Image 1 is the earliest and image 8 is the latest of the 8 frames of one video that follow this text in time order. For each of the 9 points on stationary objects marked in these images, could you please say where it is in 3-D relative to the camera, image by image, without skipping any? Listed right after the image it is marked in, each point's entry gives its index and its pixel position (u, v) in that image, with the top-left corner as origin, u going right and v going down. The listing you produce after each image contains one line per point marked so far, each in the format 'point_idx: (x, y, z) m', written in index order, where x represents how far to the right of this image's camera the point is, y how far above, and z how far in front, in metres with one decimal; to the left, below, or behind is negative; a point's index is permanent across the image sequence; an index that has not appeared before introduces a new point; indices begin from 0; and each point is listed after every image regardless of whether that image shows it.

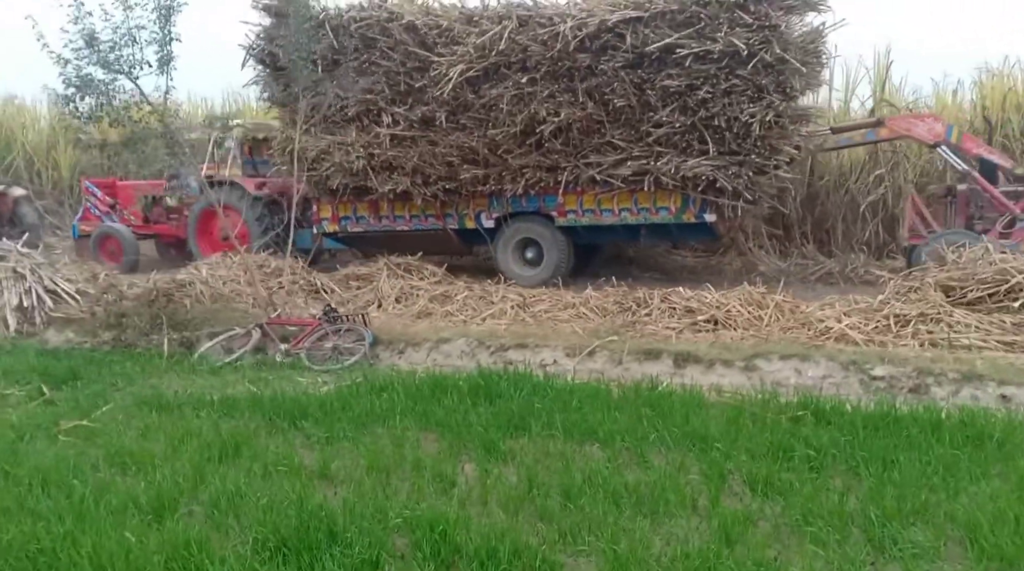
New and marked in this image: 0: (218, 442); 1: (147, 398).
0: (-1.4, -0.7, +3.4) m
1: (-2.1, -0.6, +4.1) m
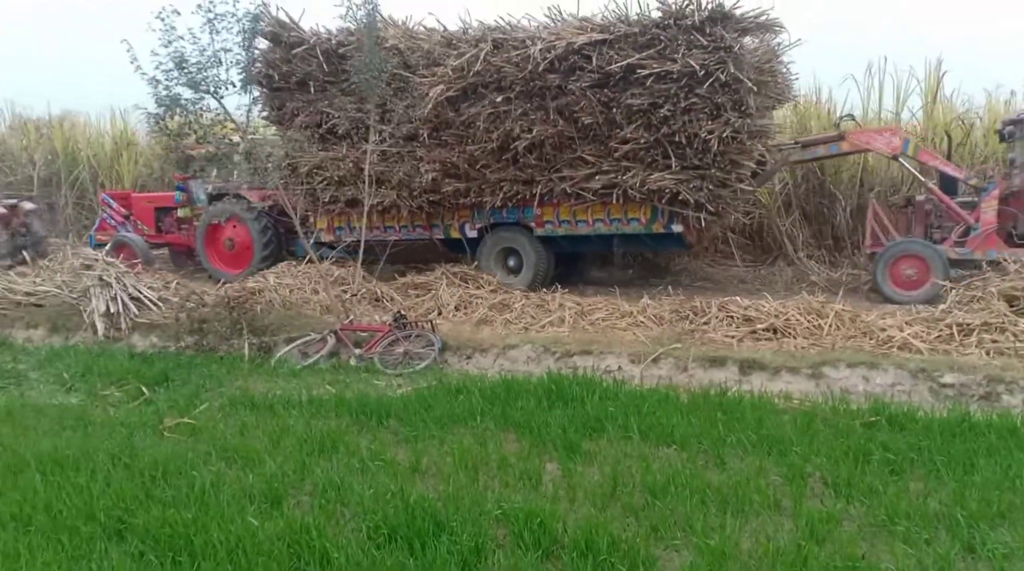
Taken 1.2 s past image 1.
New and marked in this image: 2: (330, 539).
0: (-1.0, -0.8, +3.6) m
1: (-1.6, -0.7, +4.3) m
2: (-0.7, -0.9, +2.5) m
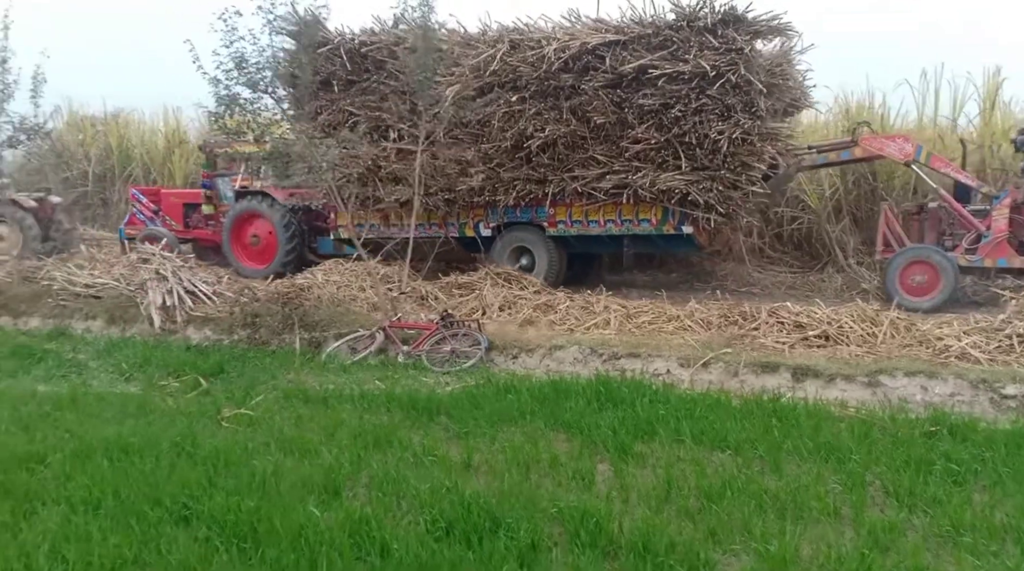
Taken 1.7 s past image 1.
0: (-0.8, -0.8, +3.7) m
1: (-1.3, -0.7, +4.4) m
2: (-0.5, -0.9, +2.6) m
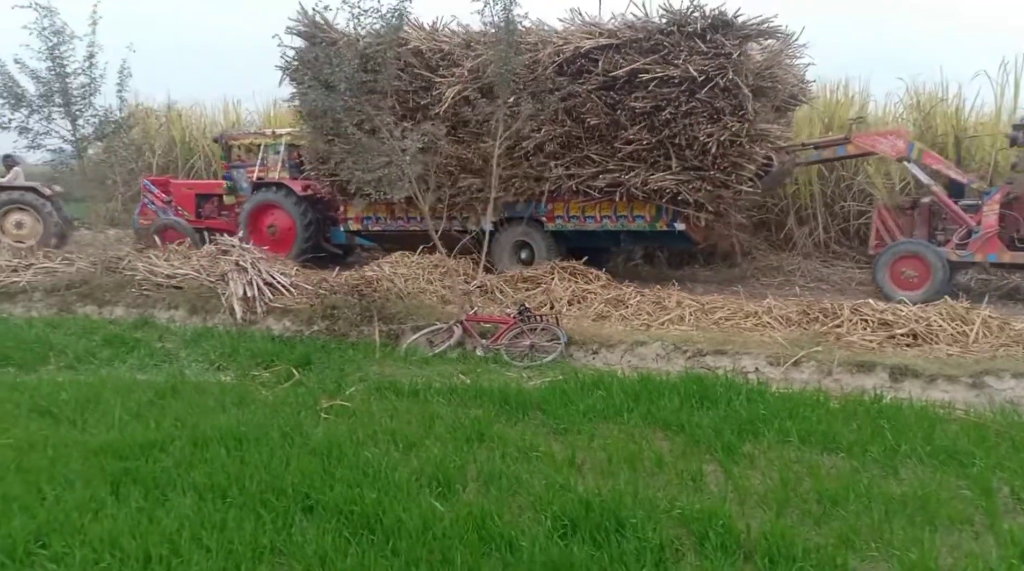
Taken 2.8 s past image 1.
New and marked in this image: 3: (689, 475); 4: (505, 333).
0: (-0.3, -0.7, +3.7) m
1: (-0.8, -0.6, +4.5) m
2: (0.0, -0.9, +2.6) m
3: (+0.8, -0.8, +3.1) m
4: (-0.1, -0.4, +5.4) m
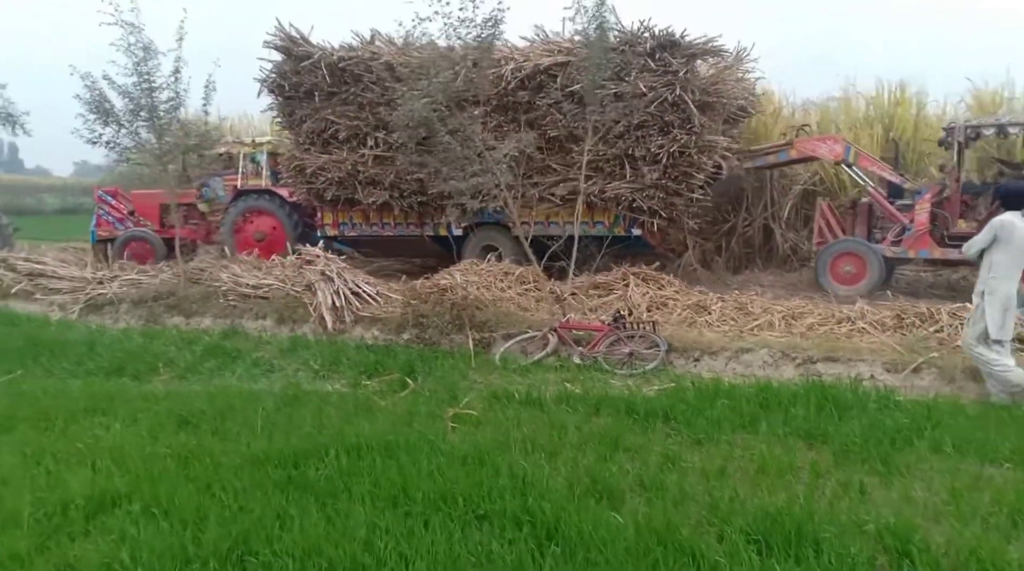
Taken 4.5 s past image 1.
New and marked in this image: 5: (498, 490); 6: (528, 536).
0: (+0.4, -0.8, +3.6) m
1: (-0.1, -0.7, +4.4) m
2: (+0.6, -0.9, +2.5) m
3: (+1.4, -0.9, +3.1) m
4: (+0.7, -0.4, +5.4) m
5: (0.0, -0.8, +2.9) m
6: (+0.1, -0.9, +2.6) m
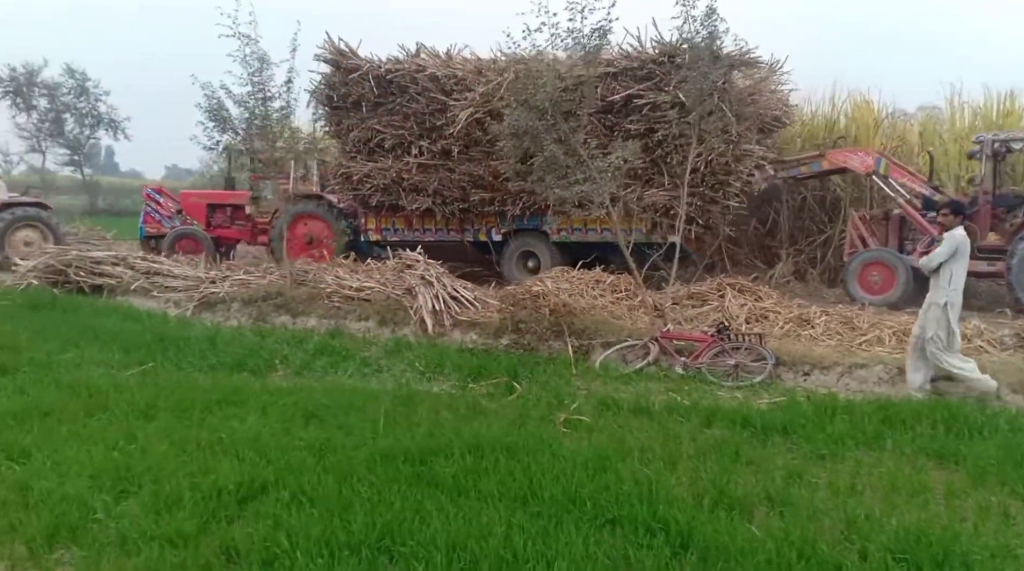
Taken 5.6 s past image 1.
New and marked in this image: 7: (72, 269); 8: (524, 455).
0: (+1.0, -0.8, +3.6) m
1: (+0.6, -0.7, +4.5) m
2: (+1.1, -0.9, +2.5) m
3: (+2.0, -0.9, +2.9) m
4: (+1.5, -0.5, +5.3) m
5: (+0.5, -0.9, +2.9) m
6: (+0.6, -0.9, +2.6) m
7: (-5.1, +0.2, +8.2) m
8: (+0.1, -0.8, +3.4) m
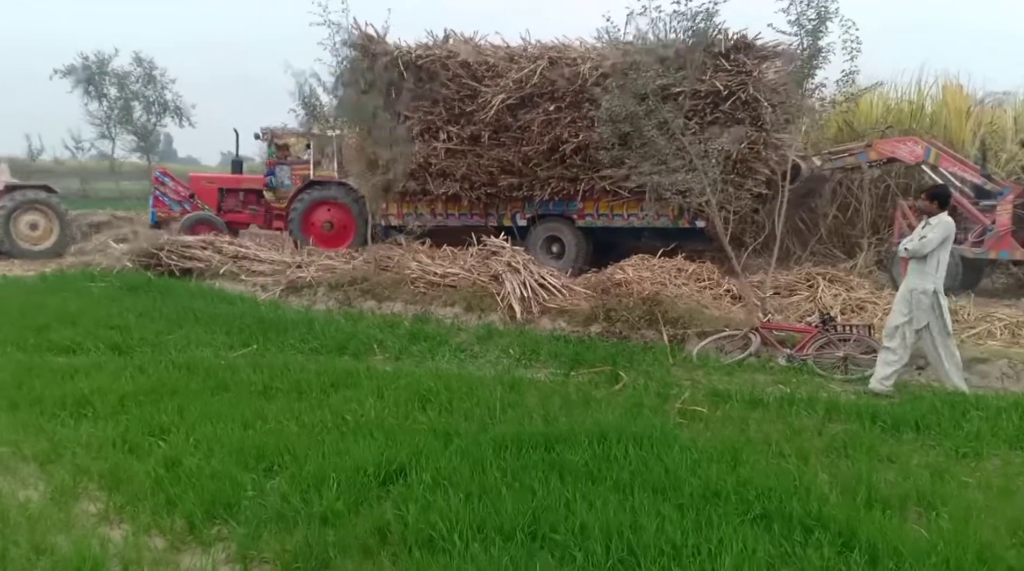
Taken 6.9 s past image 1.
0: (+1.6, -0.8, +3.5) m
1: (+1.3, -0.6, +4.3) m
2: (+1.6, -0.9, +2.3) m
3: (+2.5, -0.9, +2.7) m
4: (+2.2, -0.4, +5.2) m
5: (+1.0, -0.8, +2.8) m
6: (+1.1, -0.9, +2.5) m
7: (-4.1, +0.4, +8.4) m
8: (+0.7, -0.7, +3.3) m
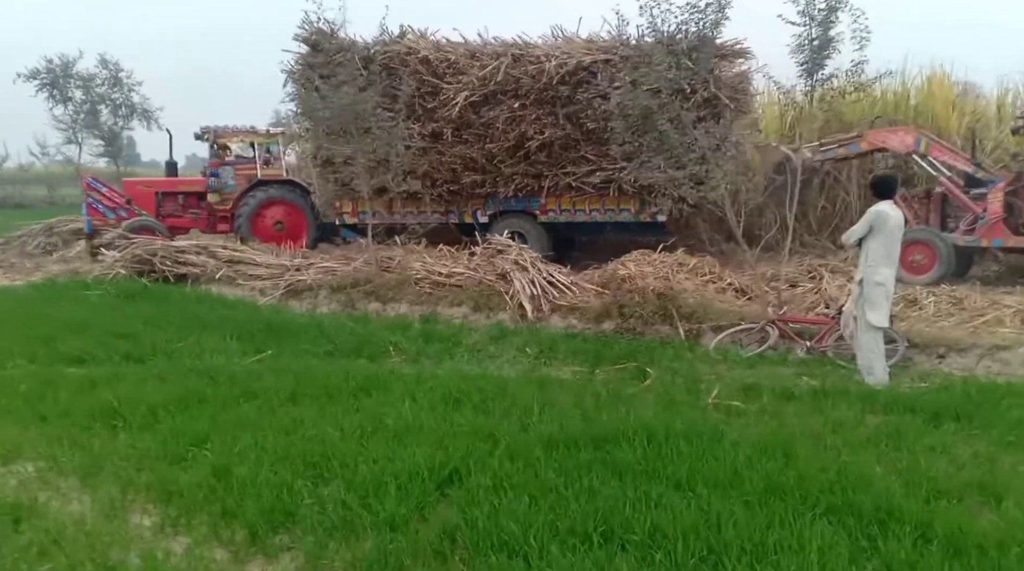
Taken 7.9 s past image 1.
0: (+1.8, -0.7, +3.5) m
1: (+1.4, -0.6, +4.3) m
2: (+1.9, -0.8, +2.3) m
3: (+2.8, -0.8, +2.7) m
4: (+2.3, -0.4, +5.2) m
5: (+1.3, -0.8, +2.8) m
6: (+1.3, -0.8, +2.4) m
7: (-4.1, +0.3, +8.2) m
8: (+0.9, -0.7, +3.3) m
